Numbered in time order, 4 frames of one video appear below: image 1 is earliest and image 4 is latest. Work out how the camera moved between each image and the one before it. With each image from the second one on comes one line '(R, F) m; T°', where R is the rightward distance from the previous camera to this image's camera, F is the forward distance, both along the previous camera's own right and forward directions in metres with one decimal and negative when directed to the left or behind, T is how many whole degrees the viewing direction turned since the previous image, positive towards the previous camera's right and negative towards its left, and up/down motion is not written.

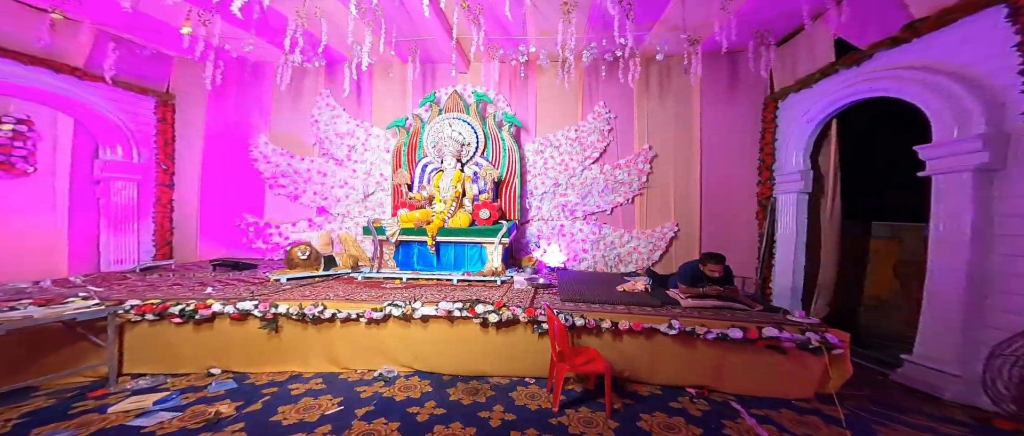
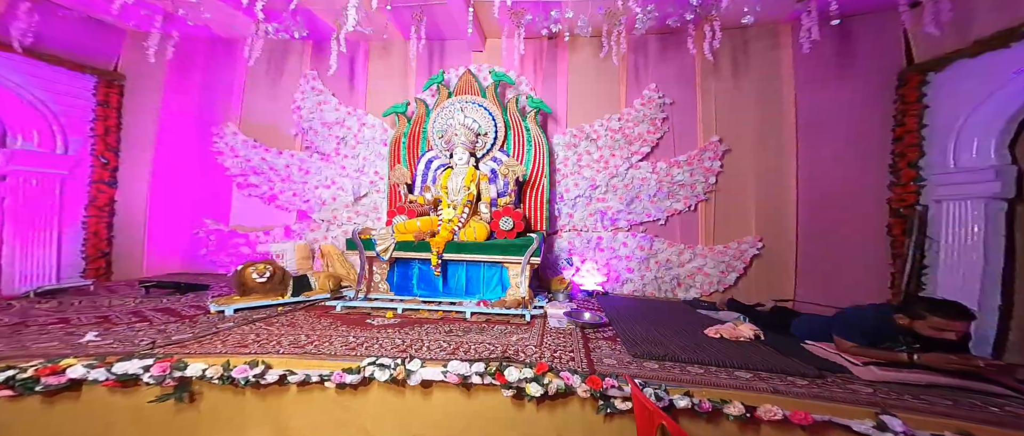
(-0.3, +0.9) m; 0°
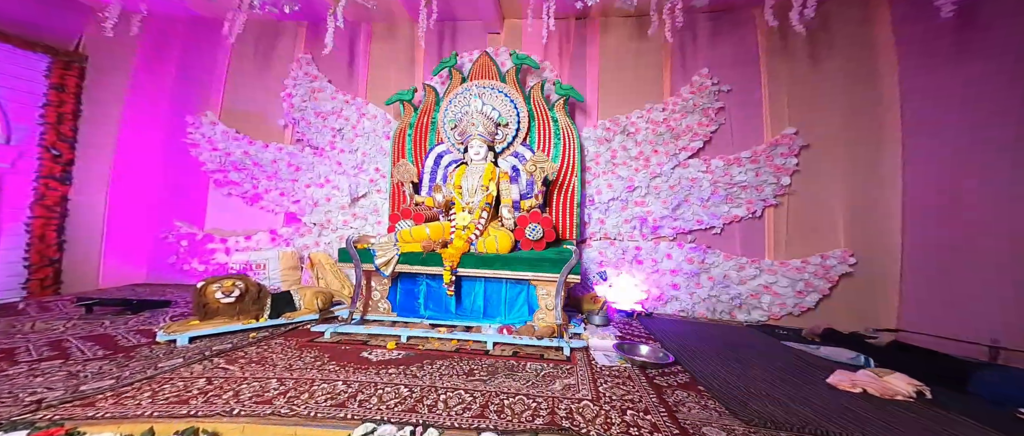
(-0.2, +0.5) m; 0°
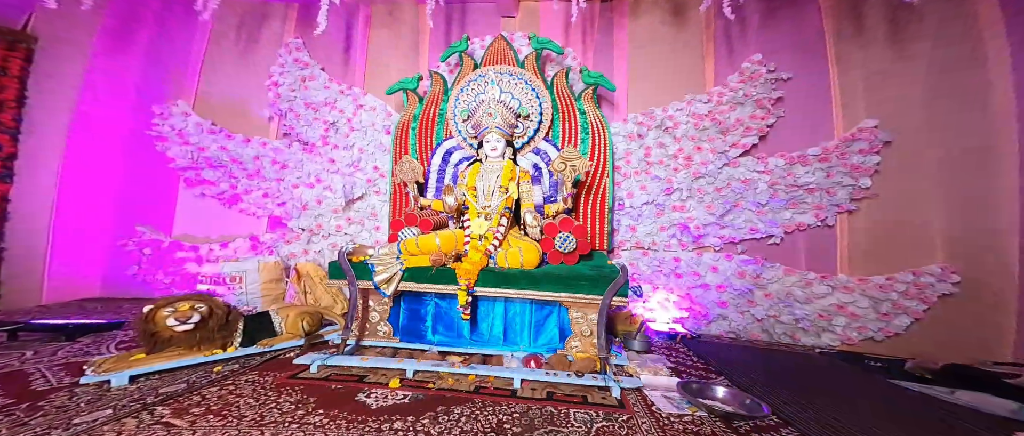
(-0.2, +0.4) m; +1°
